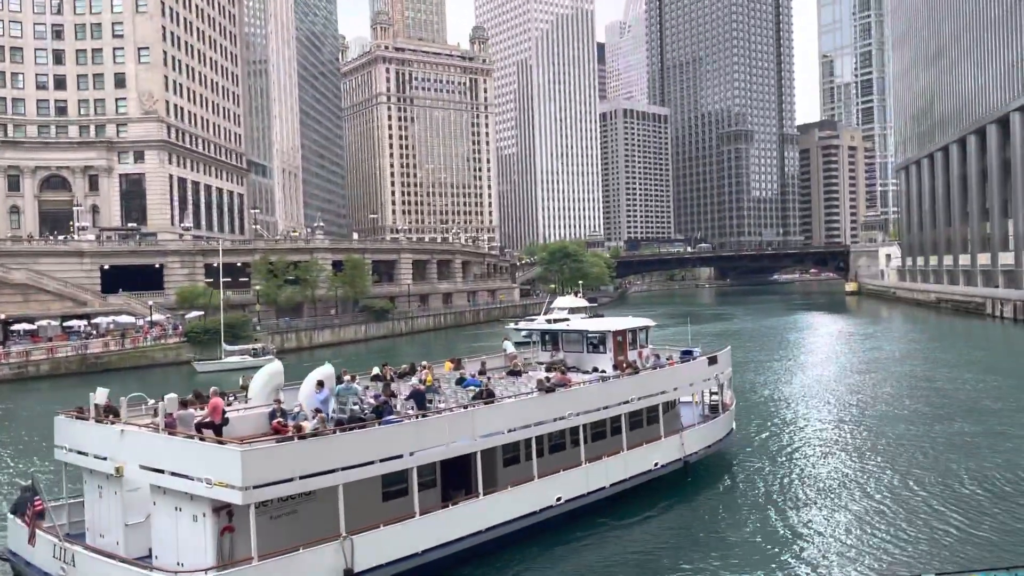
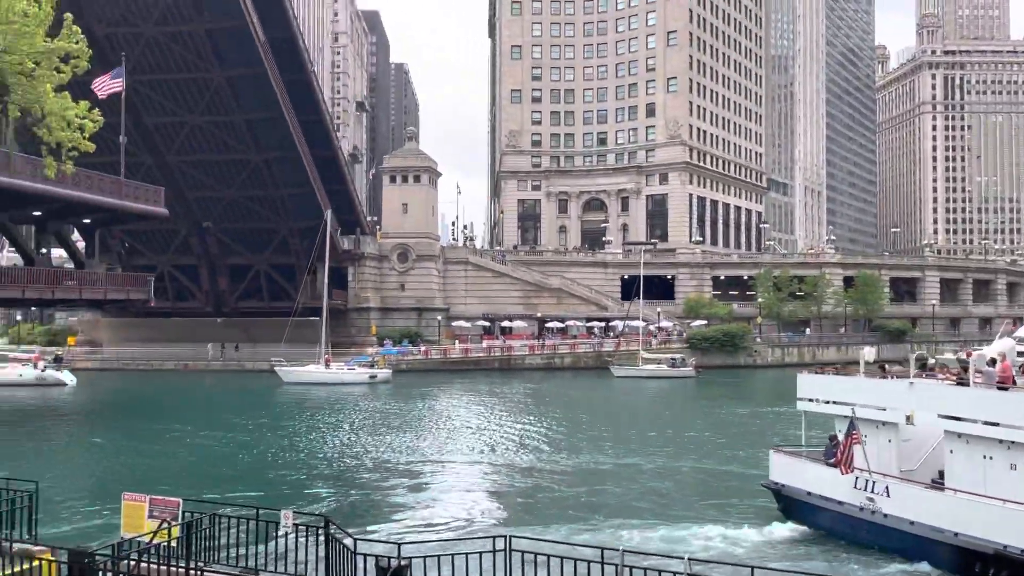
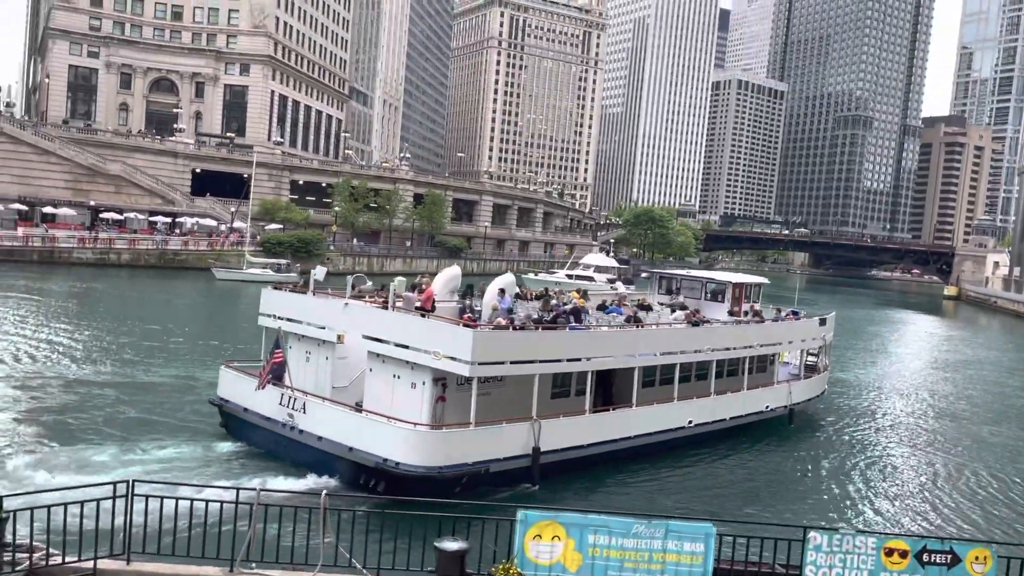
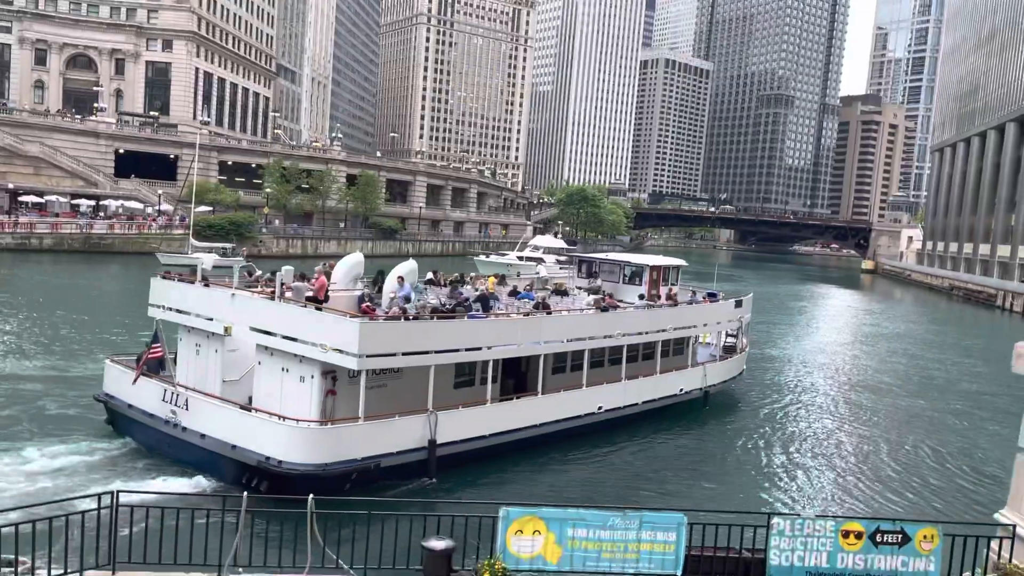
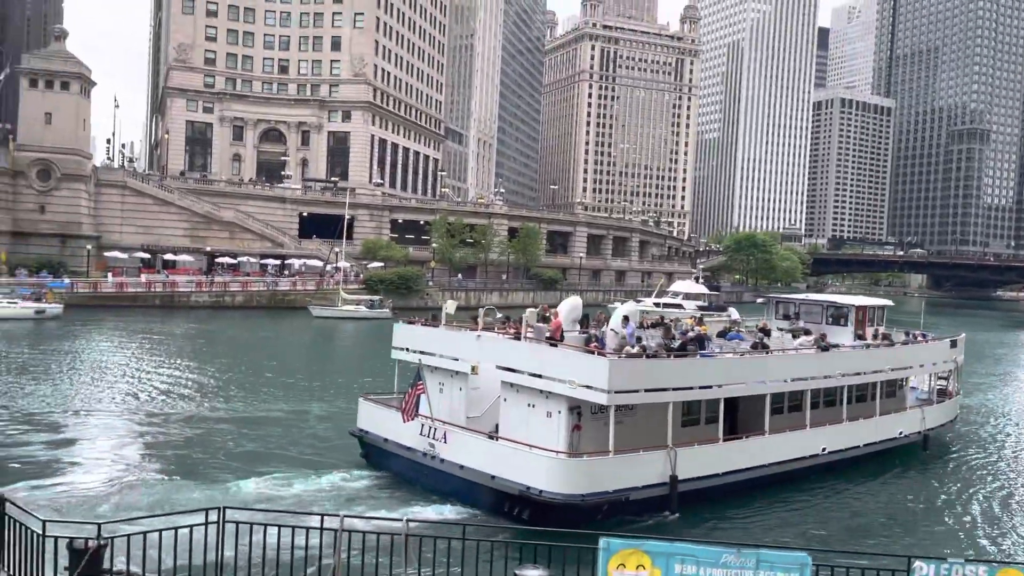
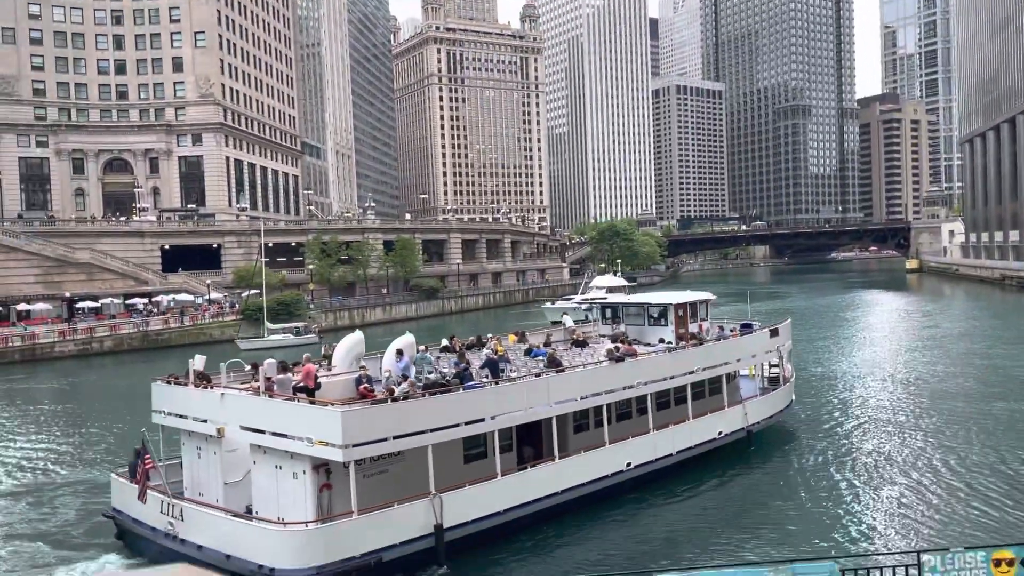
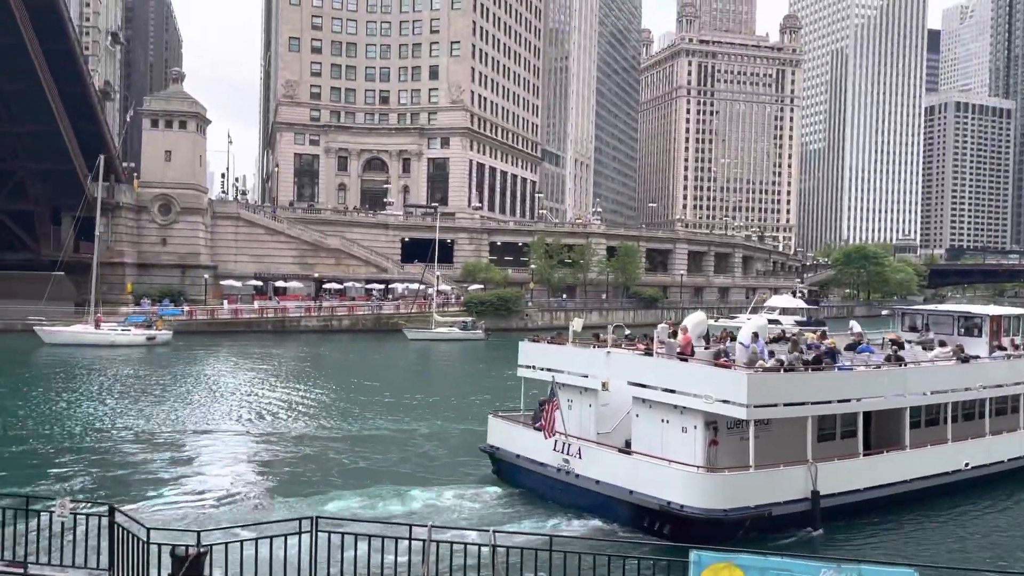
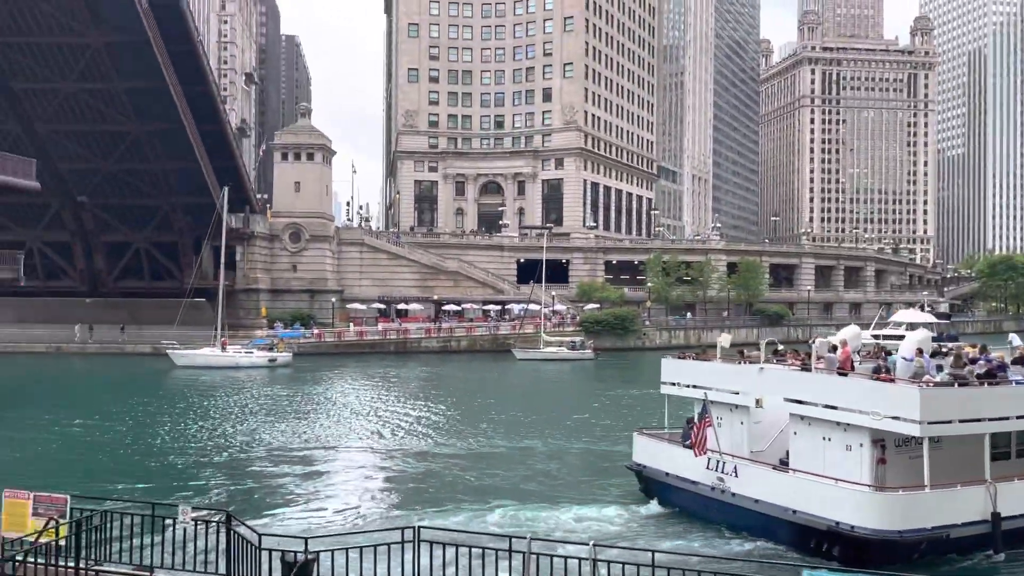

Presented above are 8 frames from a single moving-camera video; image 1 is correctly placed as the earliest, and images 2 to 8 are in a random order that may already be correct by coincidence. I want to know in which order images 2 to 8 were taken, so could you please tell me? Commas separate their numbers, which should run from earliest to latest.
6, 4, 3, 5, 7, 8, 2
